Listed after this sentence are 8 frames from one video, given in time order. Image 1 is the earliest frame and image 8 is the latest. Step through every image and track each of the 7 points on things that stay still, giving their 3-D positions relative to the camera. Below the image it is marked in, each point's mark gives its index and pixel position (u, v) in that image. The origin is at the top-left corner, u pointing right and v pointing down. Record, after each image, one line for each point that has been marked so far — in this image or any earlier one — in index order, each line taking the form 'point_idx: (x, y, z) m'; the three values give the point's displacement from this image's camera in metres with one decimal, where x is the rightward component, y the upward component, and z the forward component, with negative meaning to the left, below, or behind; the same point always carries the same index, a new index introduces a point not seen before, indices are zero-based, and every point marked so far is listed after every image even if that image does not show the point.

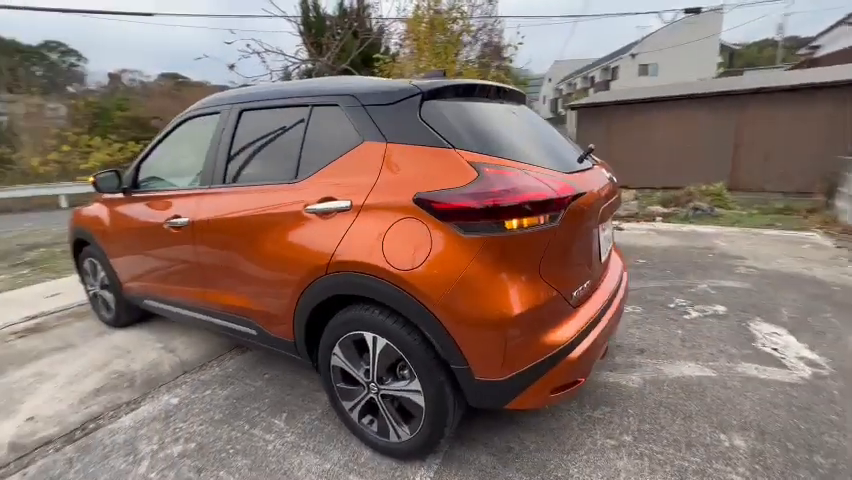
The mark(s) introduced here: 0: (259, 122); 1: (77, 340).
0: (-1.1, +0.8, +2.6) m
1: (-3.3, -0.9, +3.7) m
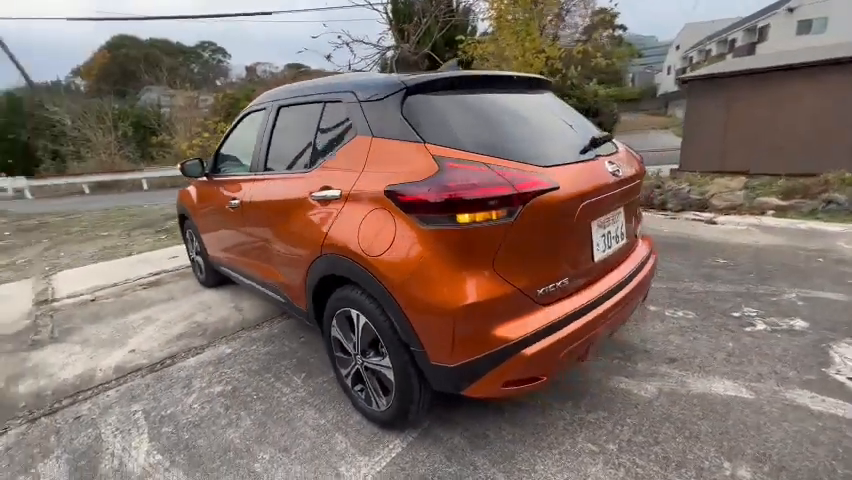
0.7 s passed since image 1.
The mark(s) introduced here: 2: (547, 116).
0: (-1.0, +0.9, +2.9) m
1: (-2.9, -0.6, +4.6) m
2: (+0.7, +0.8, +2.4) m
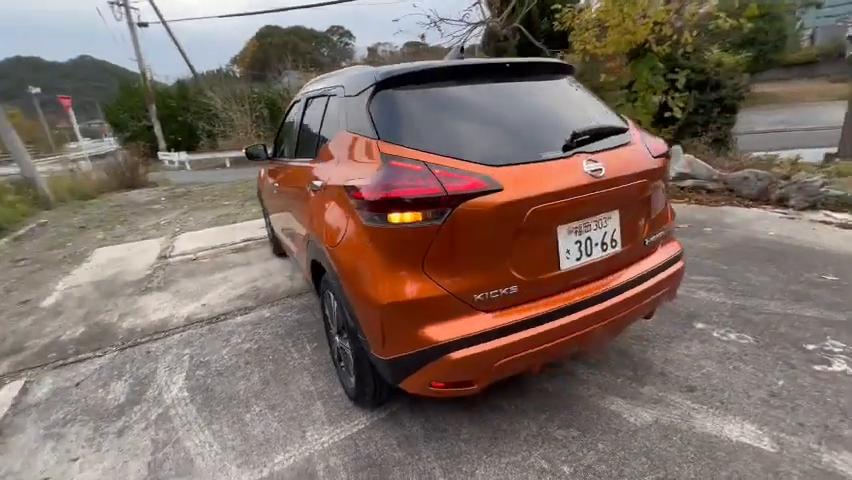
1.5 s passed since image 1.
0: (-0.9, +1.0, +3.1) m
1: (-2.4, -0.3, +5.3) m
2: (+0.6, +0.7, +2.2) m
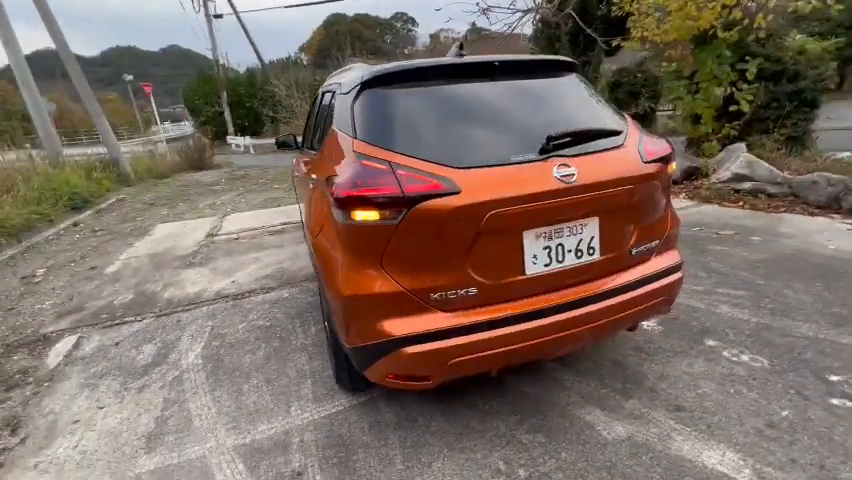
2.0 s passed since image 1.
0: (-0.8, +1.1, +3.2) m
1: (-2.0, 0.0, +5.7) m
2: (+0.5, +0.7, +2.1) m
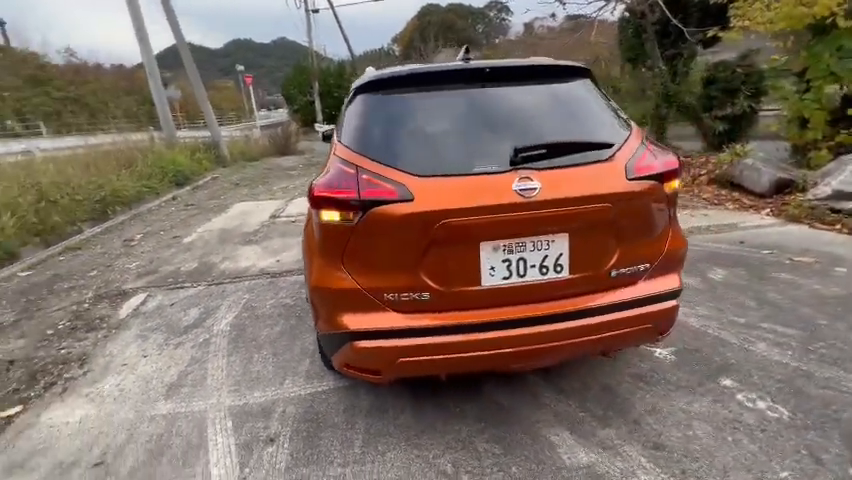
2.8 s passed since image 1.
0: (-0.6, +1.2, +3.4) m
1: (-1.5, +0.2, +6.1) m
2: (+0.4, +0.7, +2.1) m
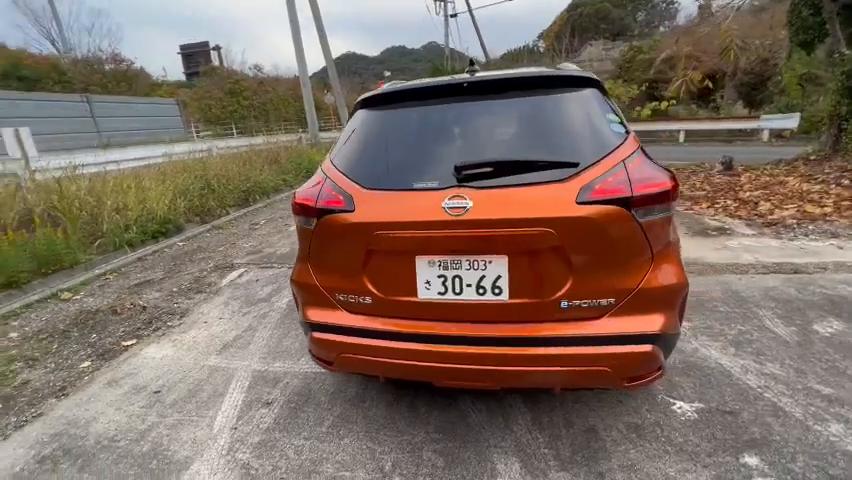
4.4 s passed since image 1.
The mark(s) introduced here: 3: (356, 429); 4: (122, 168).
0: (-0.3, +1.2, +3.7) m
1: (-0.3, +0.2, +6.5) m
2: (+0.3, +0.6, +2.1) m
3: (-0.4, -1.2, +2.4) m
4: (-6.7, +1.6, +8.5) m
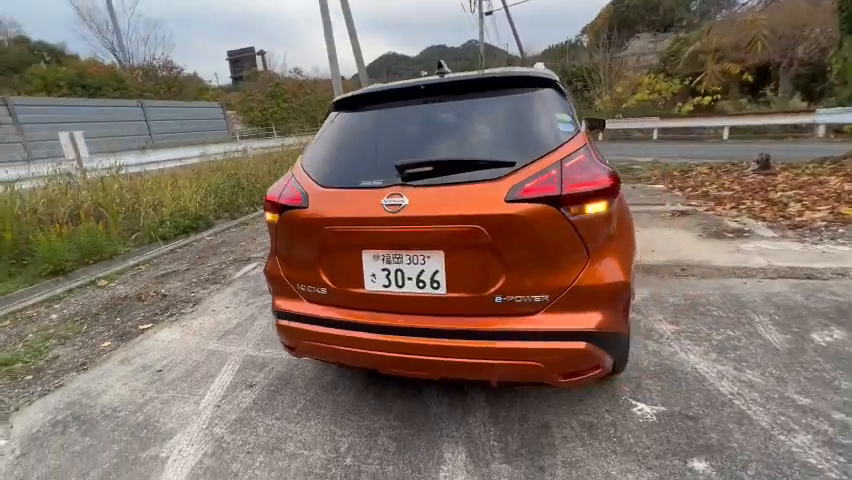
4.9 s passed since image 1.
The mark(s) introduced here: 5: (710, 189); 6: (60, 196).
0: (-0.4, +1.2, +3.8) m
1: (-0.1, +0.2, +6.6) m
2: (0.0, +0.6, +2.1) m
3: (-0.7, -1.1, +2.6) m
4: (-6.2, +1.7, +9.2) m
5: (+5.2, +0.9, +7.1) m
6: (-6.0, +0.7, +6.4) m
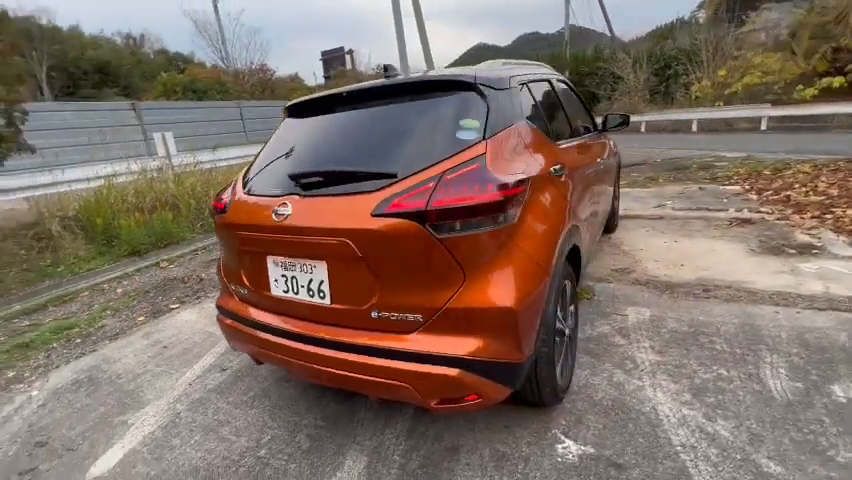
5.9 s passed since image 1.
0: (-0.4, +1.2, +3.8) m
1: (+0.3, +0.3, +6.5) m
2: (-0.5, +0.6, +2.1) m
3: (-1.1, -1.1, +2.7) m
4: (-5.1, +2.0, +10.3) m
5: (+5.6, +0.7, +5.9) m
6: (-5.5, +1.0, +7.6) m
